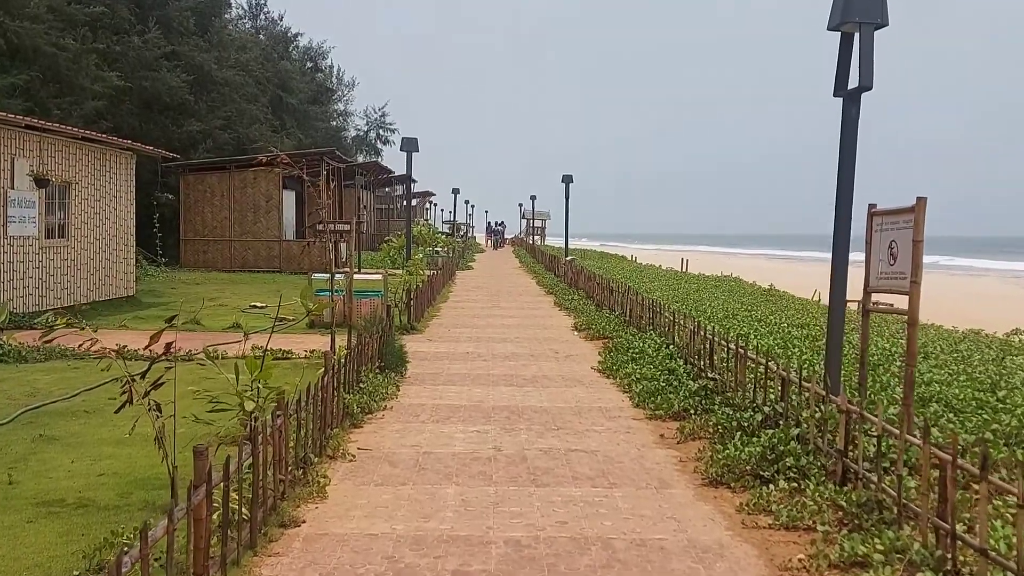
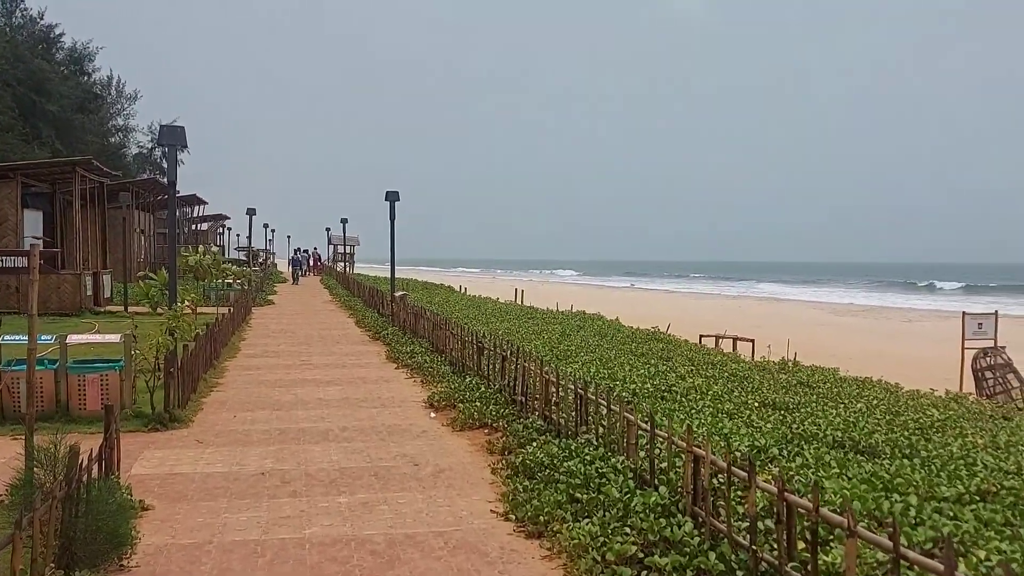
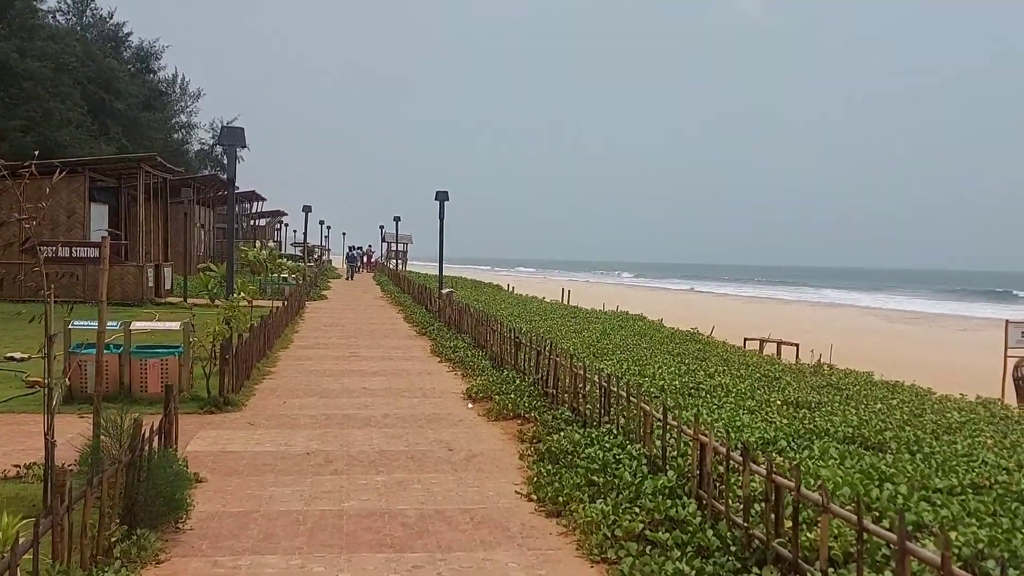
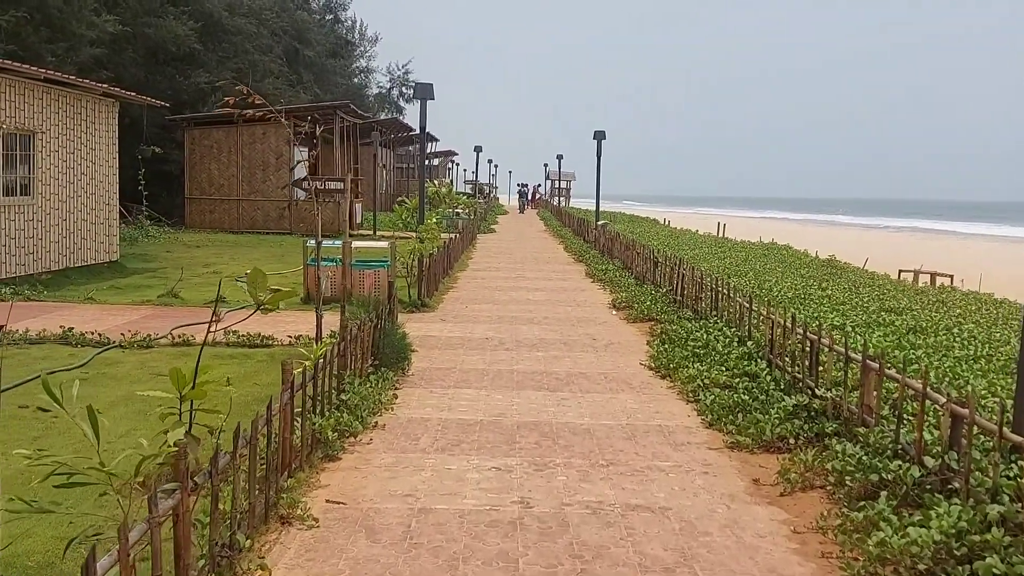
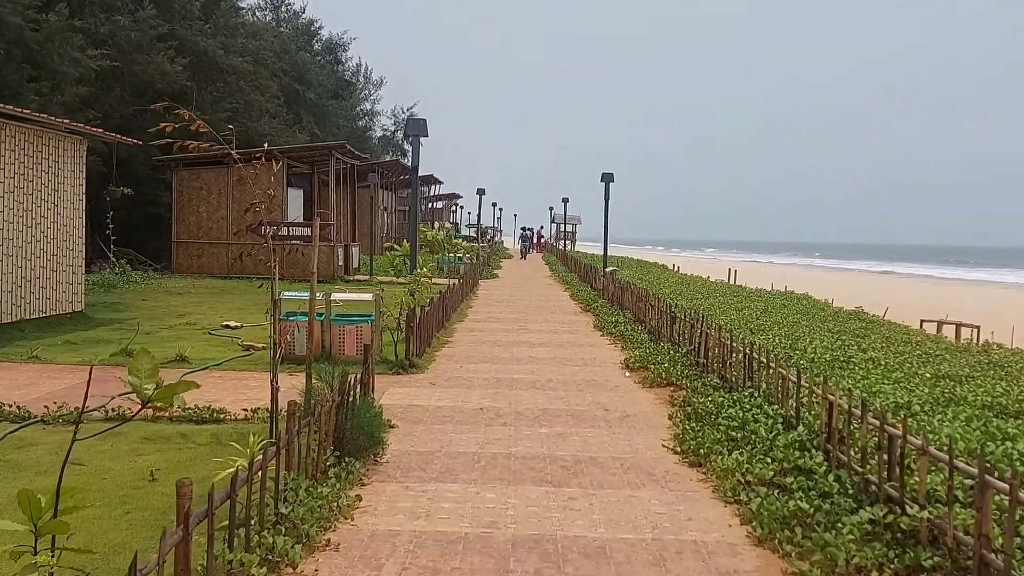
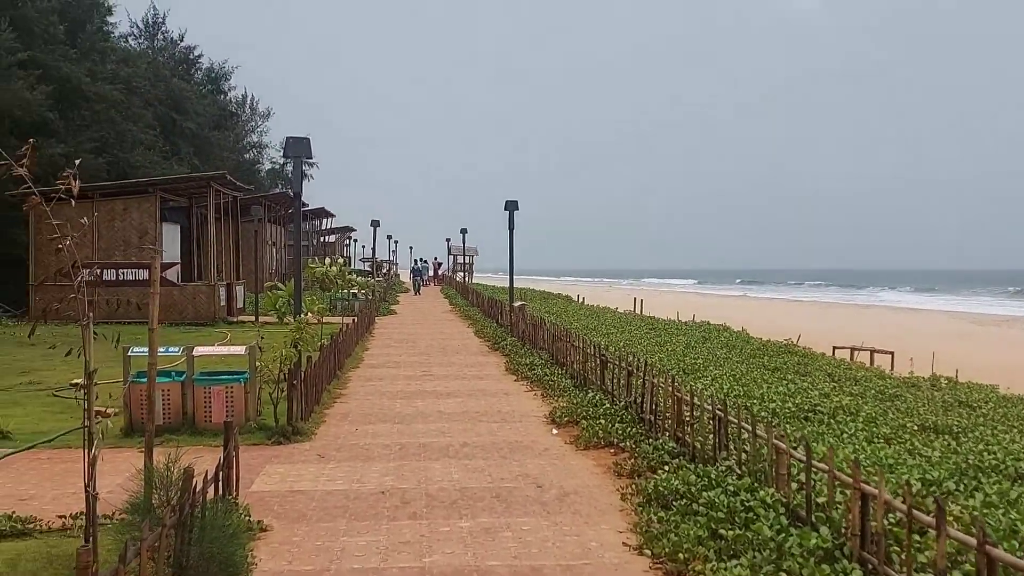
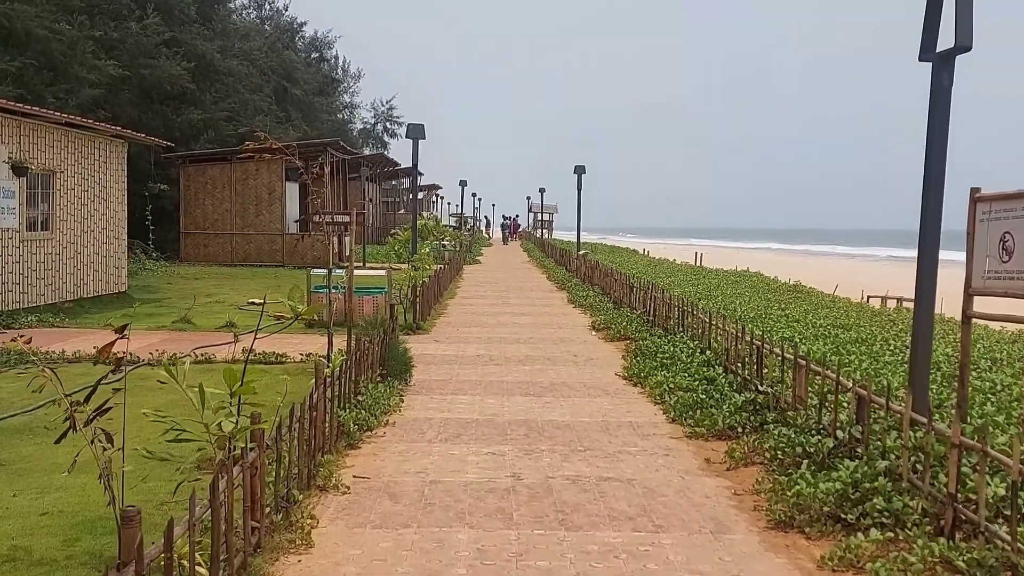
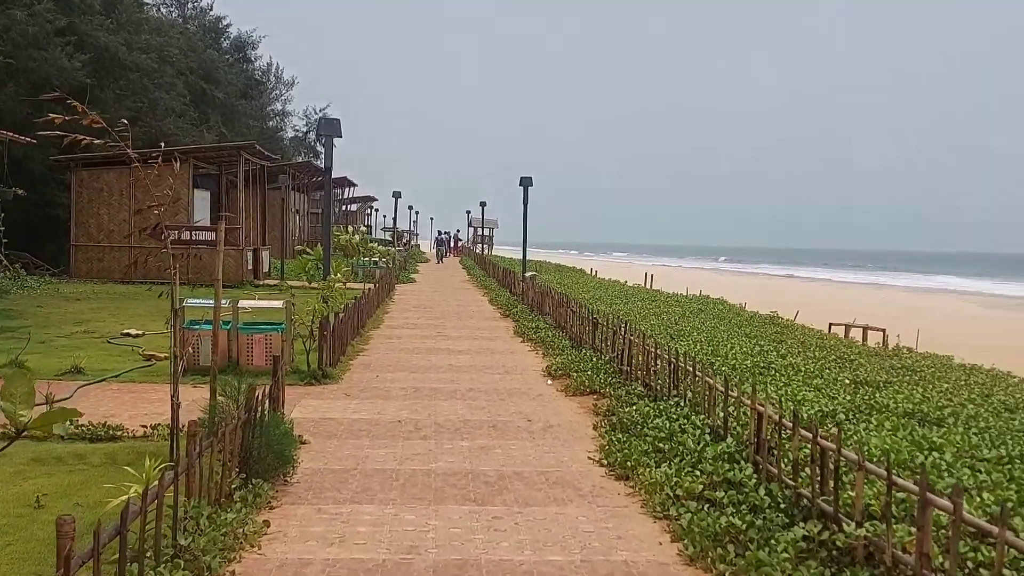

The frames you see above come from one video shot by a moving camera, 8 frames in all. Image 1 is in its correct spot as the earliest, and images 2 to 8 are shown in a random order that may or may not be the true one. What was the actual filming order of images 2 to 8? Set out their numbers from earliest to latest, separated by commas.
7, 4, 5, 8, 3, 2, 6
